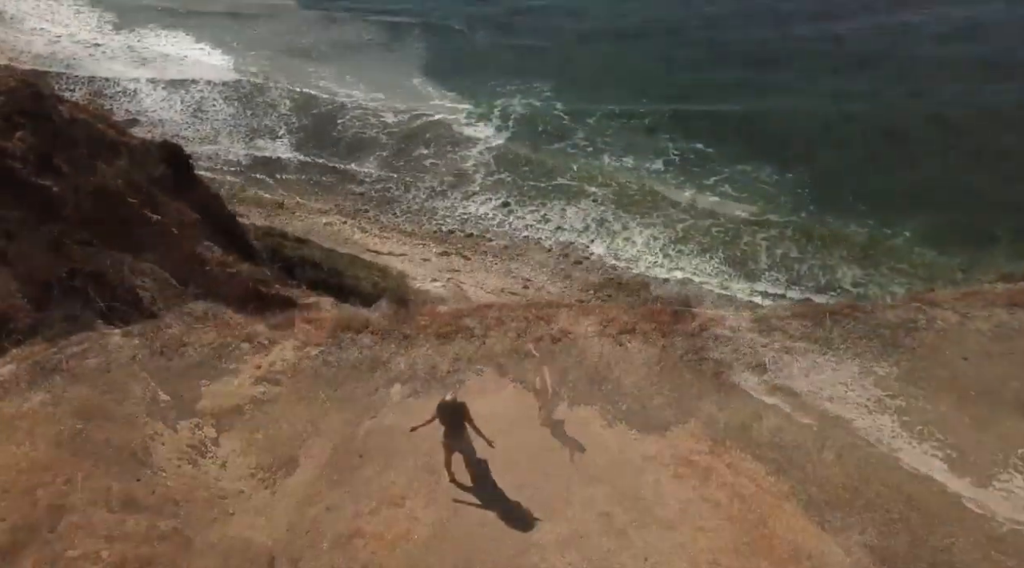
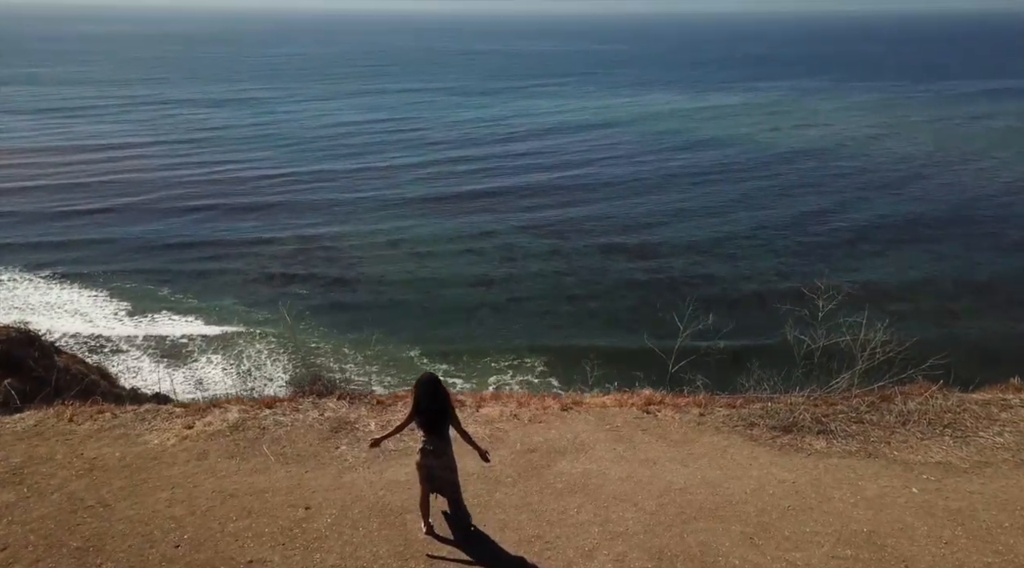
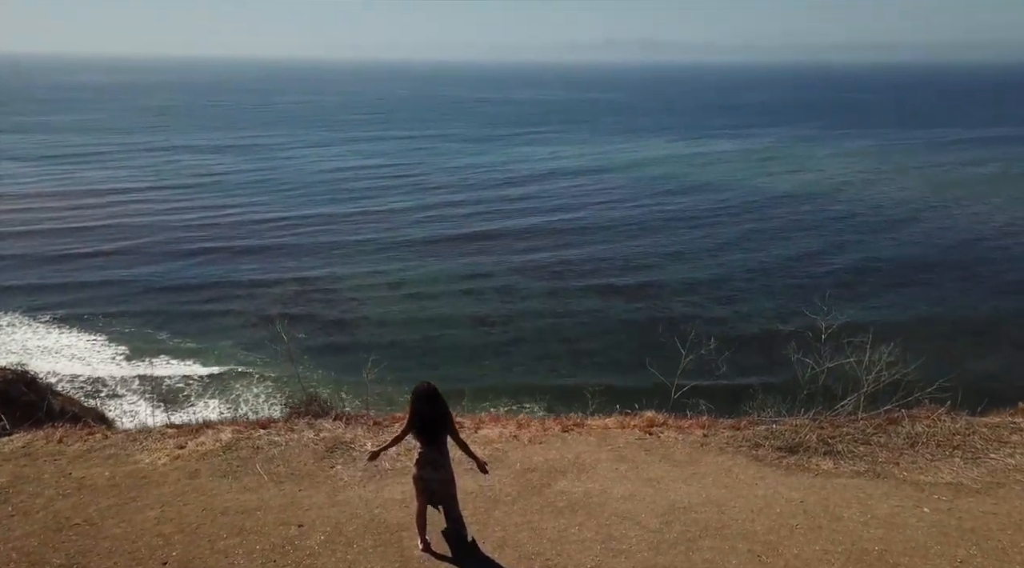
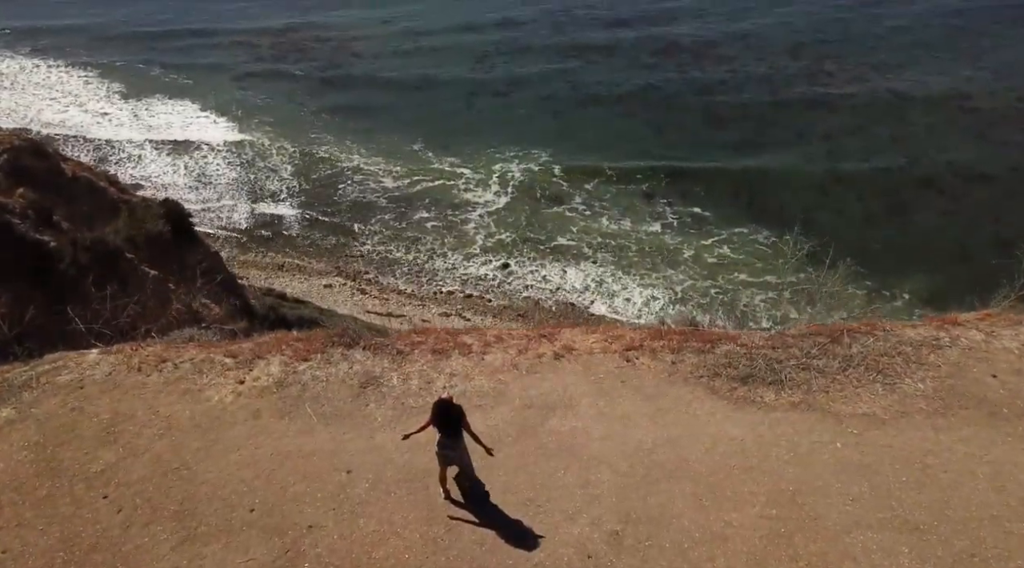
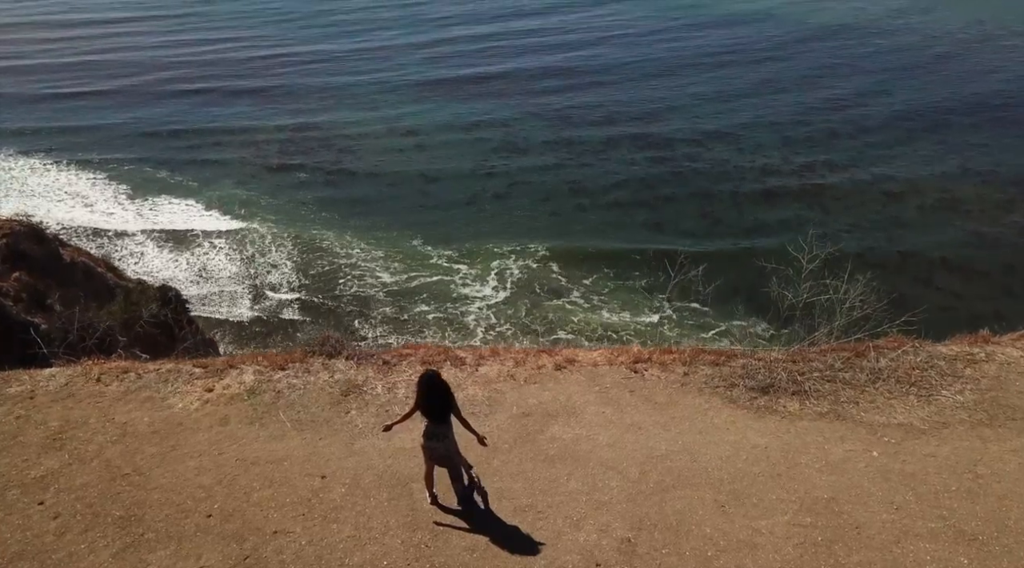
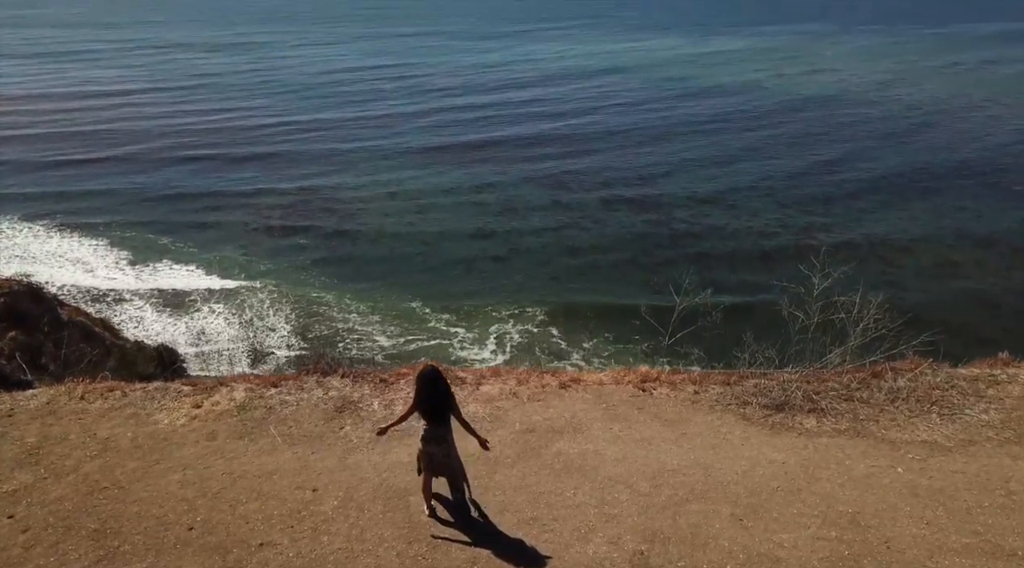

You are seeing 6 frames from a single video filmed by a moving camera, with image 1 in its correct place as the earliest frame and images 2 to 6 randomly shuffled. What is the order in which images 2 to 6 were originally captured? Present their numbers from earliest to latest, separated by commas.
4, 5, 6, 2, 3
